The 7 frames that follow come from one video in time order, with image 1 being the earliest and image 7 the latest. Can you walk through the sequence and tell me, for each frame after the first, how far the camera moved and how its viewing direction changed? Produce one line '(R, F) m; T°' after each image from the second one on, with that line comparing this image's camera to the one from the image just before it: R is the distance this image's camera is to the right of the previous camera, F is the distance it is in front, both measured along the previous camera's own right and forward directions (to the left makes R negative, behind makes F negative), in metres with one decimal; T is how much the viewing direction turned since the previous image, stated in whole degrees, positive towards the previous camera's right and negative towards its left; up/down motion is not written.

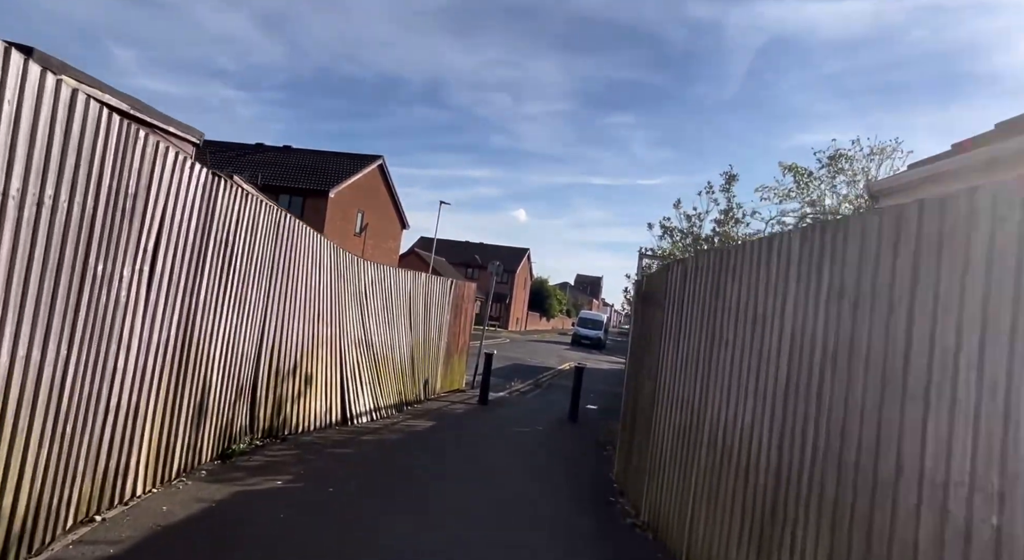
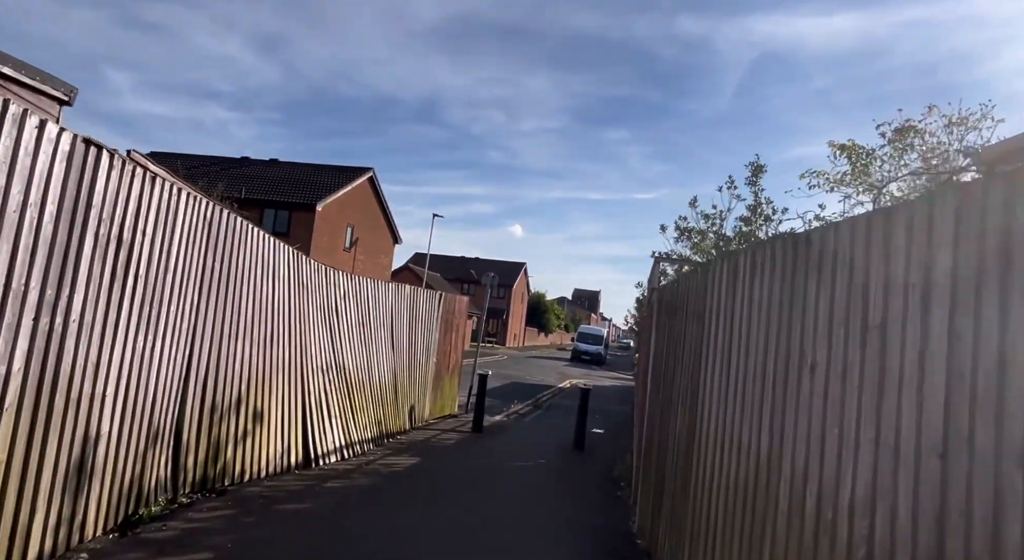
(0.0, +1.5) m; 0°
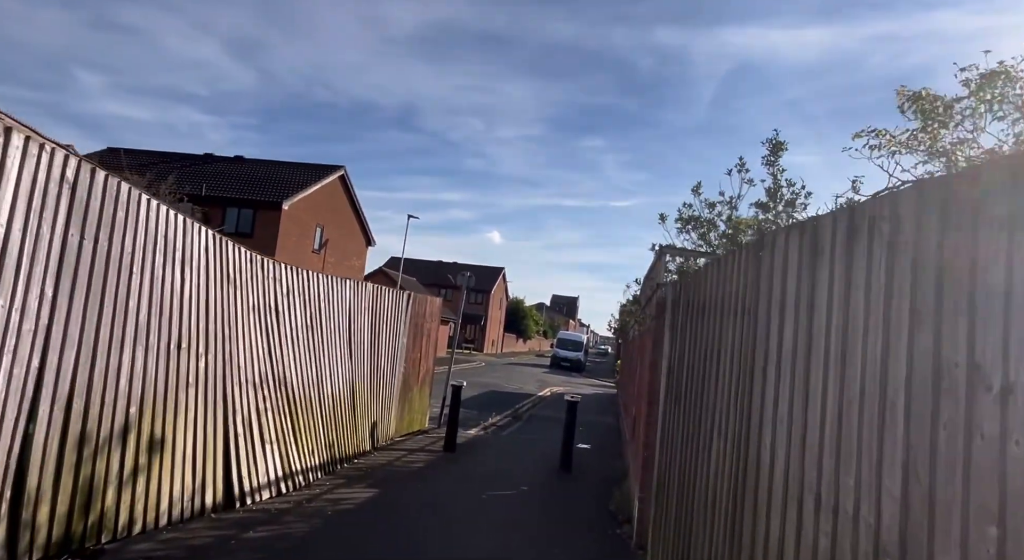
(0.0, +1.5) m; +2°
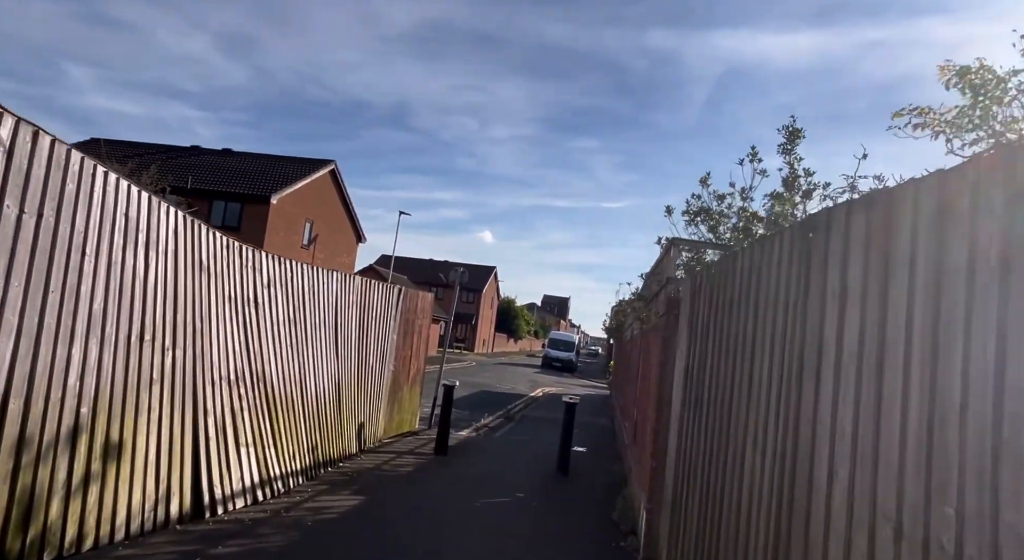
(-0.1, +0.6) m; +1°
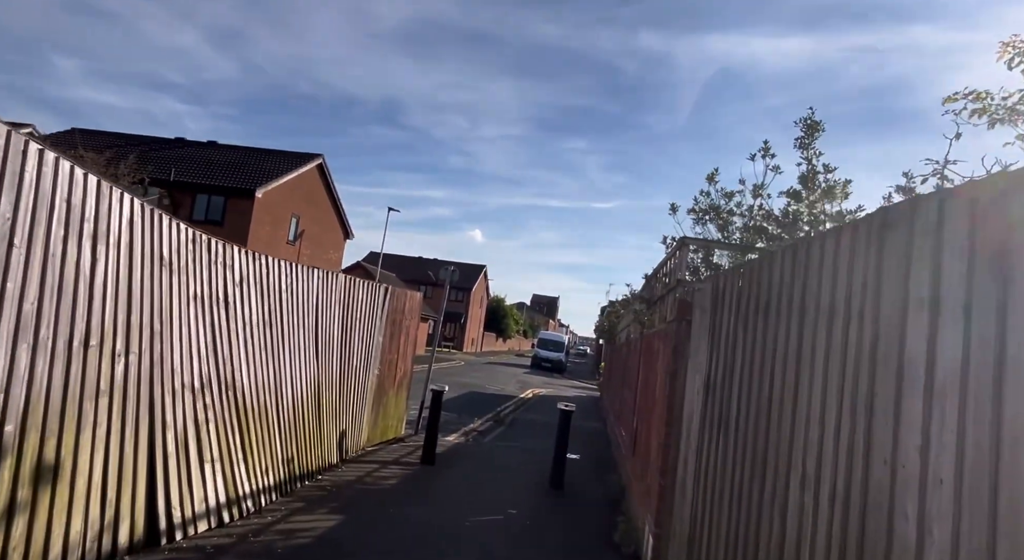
(-0.1, +0.6) m; +1°
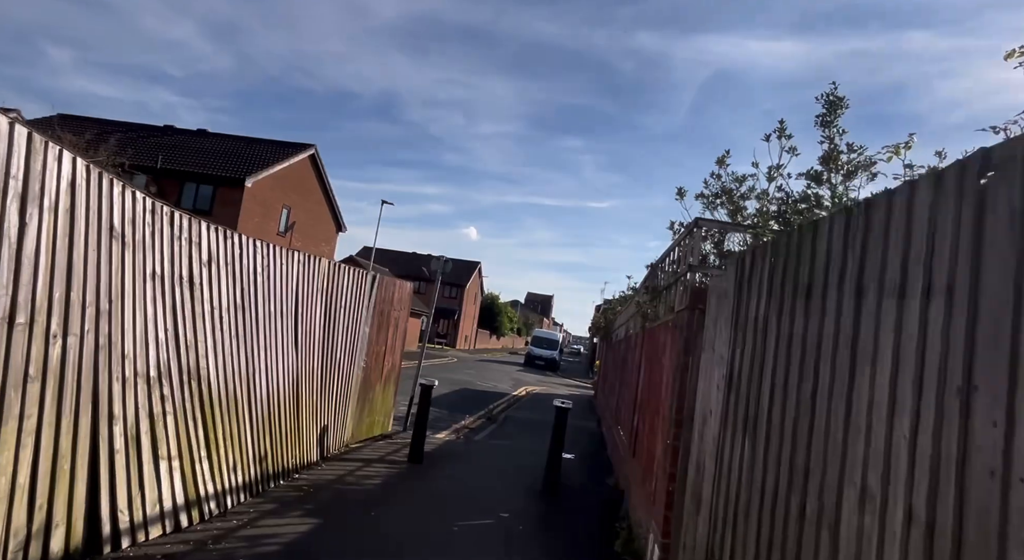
(0.0, +0.6) m; 0°
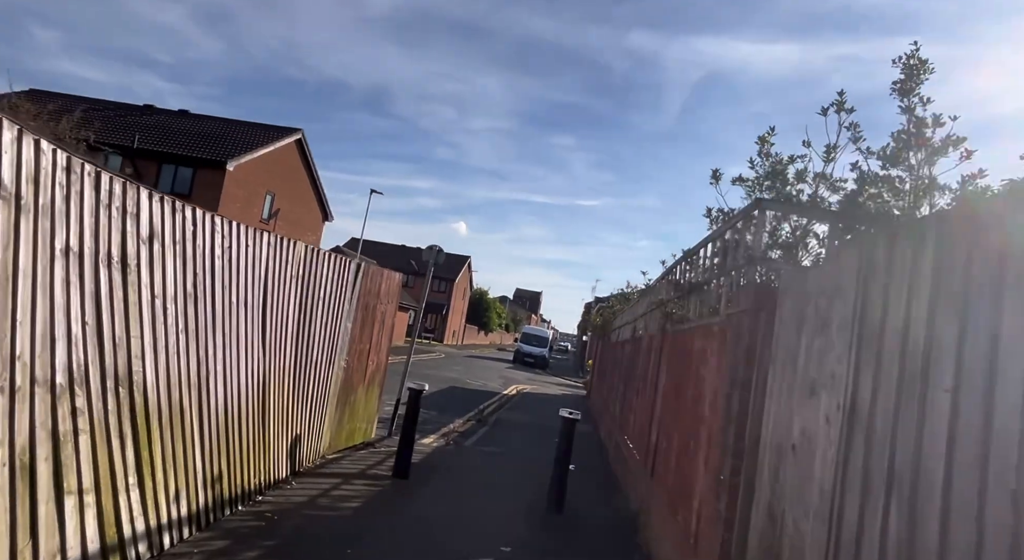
(-0.2, +1.2) m; +1°
